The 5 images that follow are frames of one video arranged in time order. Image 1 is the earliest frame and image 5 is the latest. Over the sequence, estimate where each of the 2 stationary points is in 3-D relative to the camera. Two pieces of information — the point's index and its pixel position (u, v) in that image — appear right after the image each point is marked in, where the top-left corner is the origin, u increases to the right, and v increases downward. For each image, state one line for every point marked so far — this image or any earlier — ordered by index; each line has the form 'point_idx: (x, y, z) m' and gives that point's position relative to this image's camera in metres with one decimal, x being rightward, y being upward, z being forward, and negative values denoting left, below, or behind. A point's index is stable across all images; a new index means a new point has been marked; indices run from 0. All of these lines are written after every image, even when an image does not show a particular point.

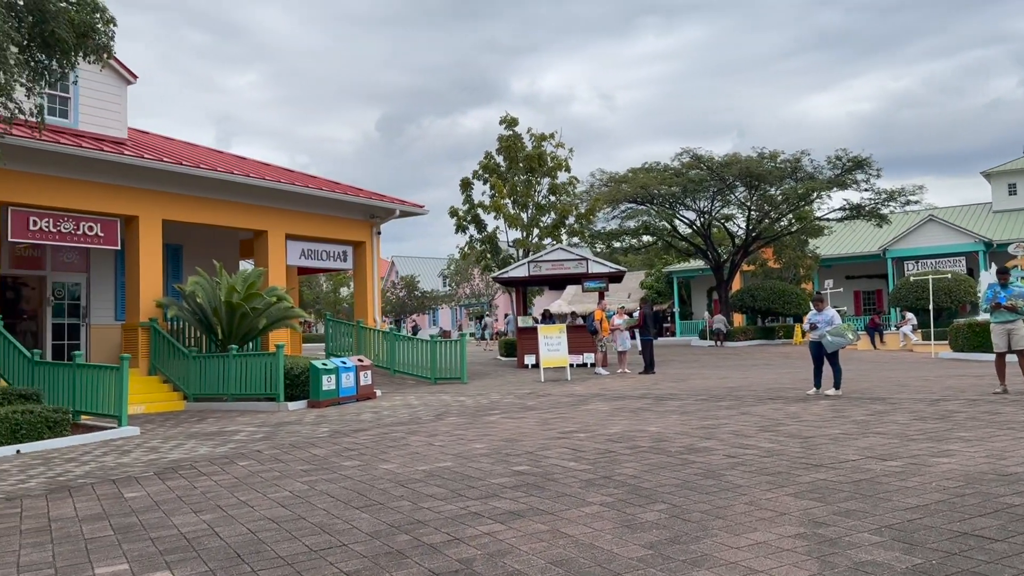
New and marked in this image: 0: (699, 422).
0: (+2.0, -1.5, +9.3) m
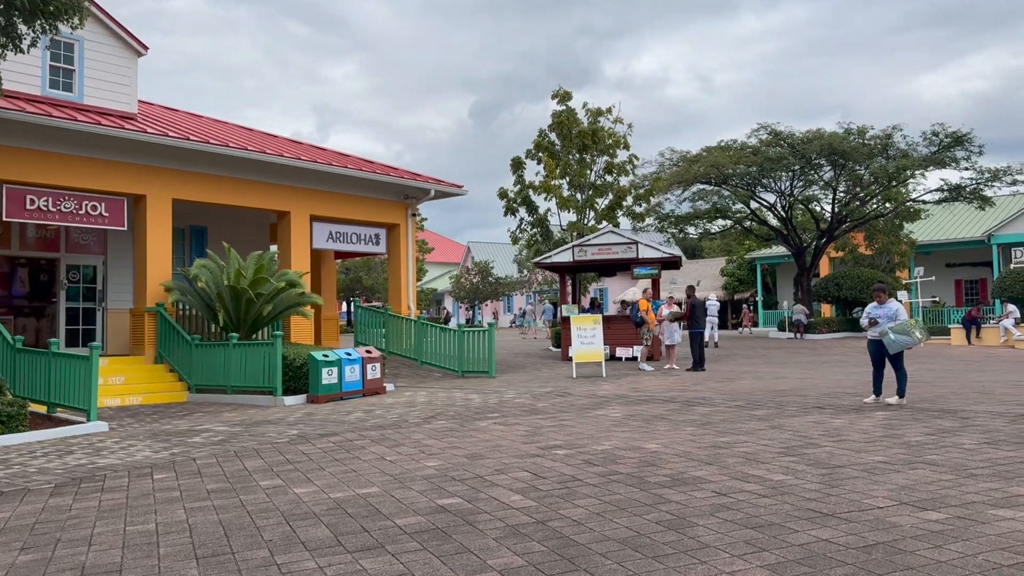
0: (+1.8, -1.4, +7.7) m
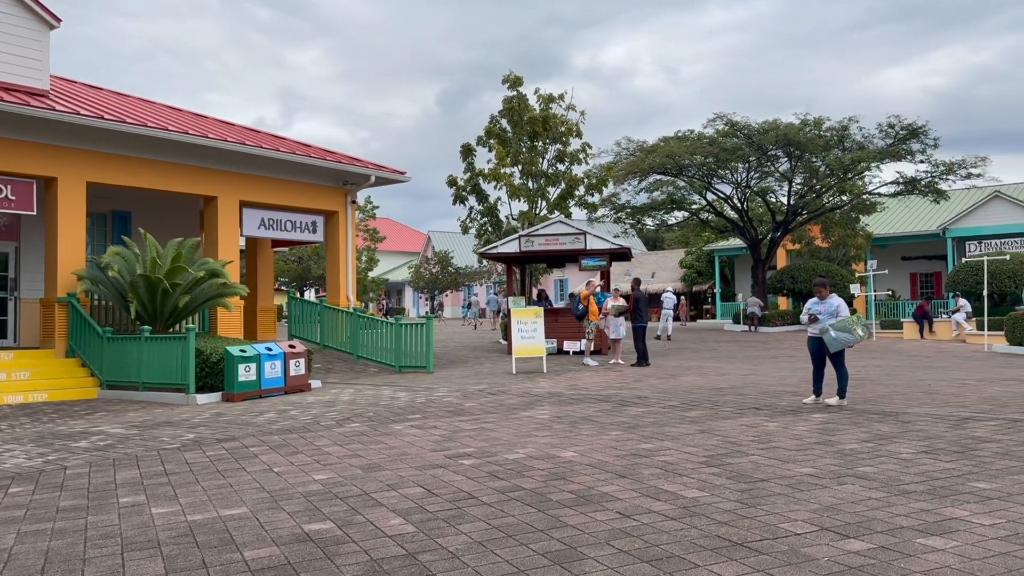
0: (+1.0, -1.3, +7.1) m
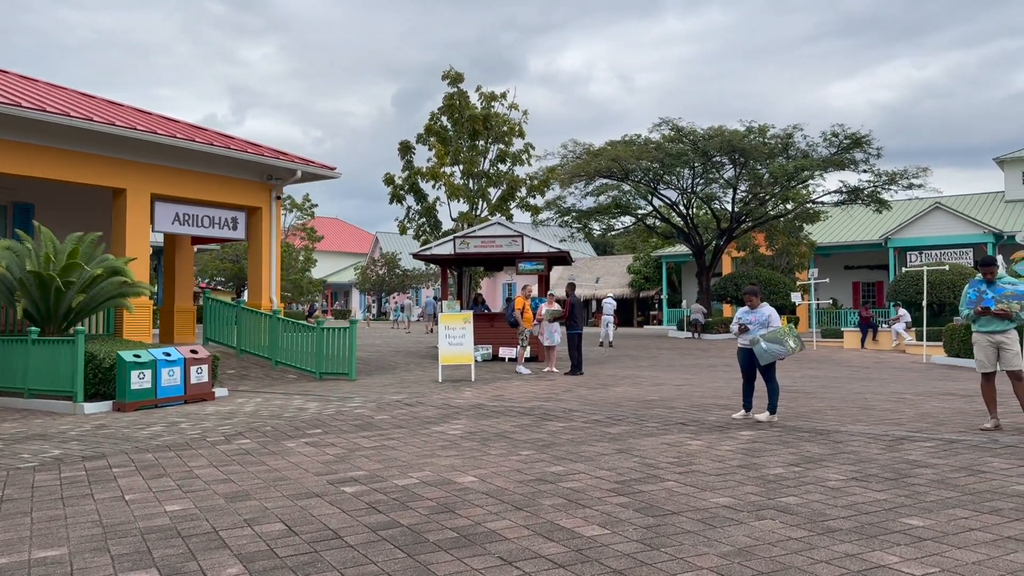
0: (+0.2, -1.4, +6.4) m
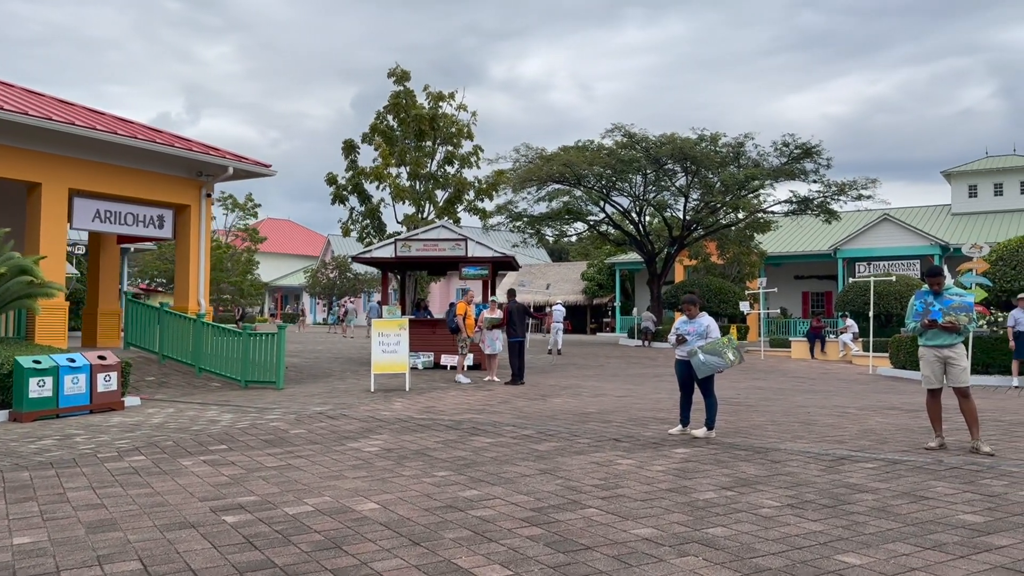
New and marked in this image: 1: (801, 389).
0: (-0.4, -1.4, +5.9) m
1: (+4.7, -1.6, +13.8) m
